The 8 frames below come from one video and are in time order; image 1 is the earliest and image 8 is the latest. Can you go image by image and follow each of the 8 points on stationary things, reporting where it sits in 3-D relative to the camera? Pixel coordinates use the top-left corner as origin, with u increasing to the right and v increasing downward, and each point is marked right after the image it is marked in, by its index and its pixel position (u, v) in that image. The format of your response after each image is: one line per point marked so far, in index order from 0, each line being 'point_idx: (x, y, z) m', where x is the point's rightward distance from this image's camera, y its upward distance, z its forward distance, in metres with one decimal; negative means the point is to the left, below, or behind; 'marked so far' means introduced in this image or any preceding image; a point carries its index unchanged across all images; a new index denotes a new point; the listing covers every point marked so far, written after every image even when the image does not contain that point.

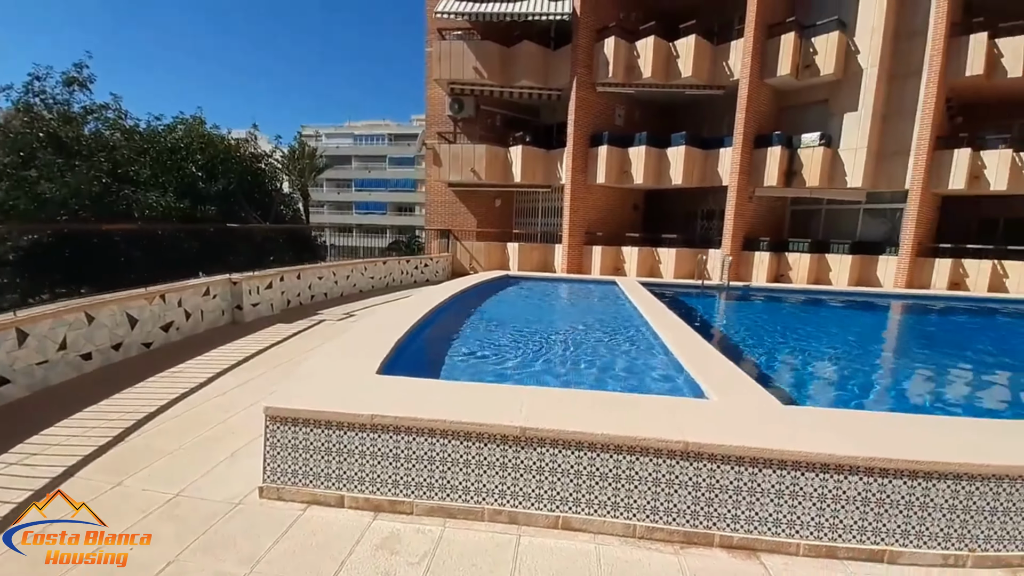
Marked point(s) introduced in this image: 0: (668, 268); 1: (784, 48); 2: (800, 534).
0: (+4.9, +0.6, +12.9) m
1: (+8.1, +7.1, +12.1) m
2: (+1.6, -1.4, +2.2) m
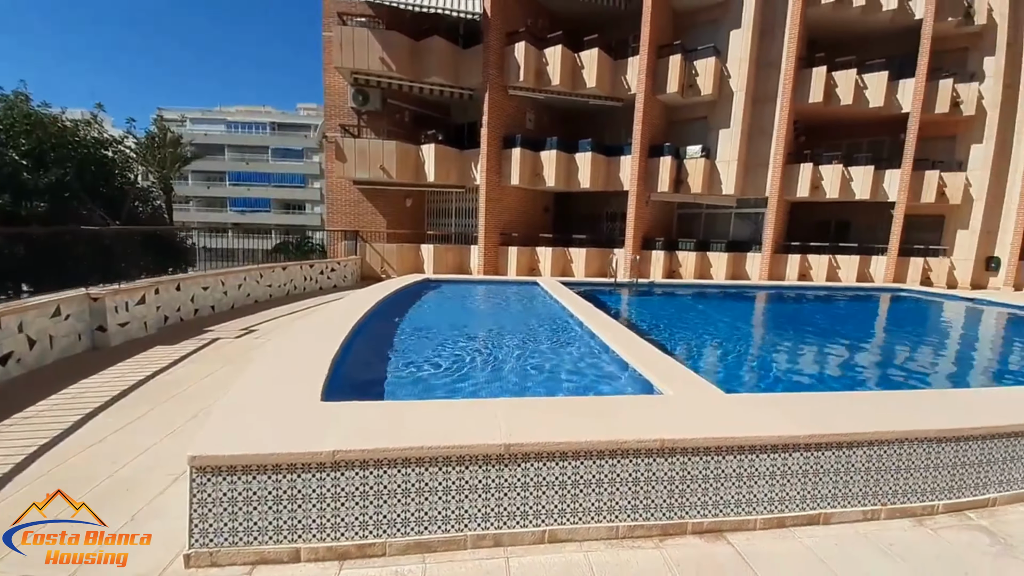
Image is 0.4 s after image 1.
0: (+2.2, +0.7, +13.6) m
1: (+5.3, +7.2, +13.5) m
2: (+1.5, -1.4, +2.5) m
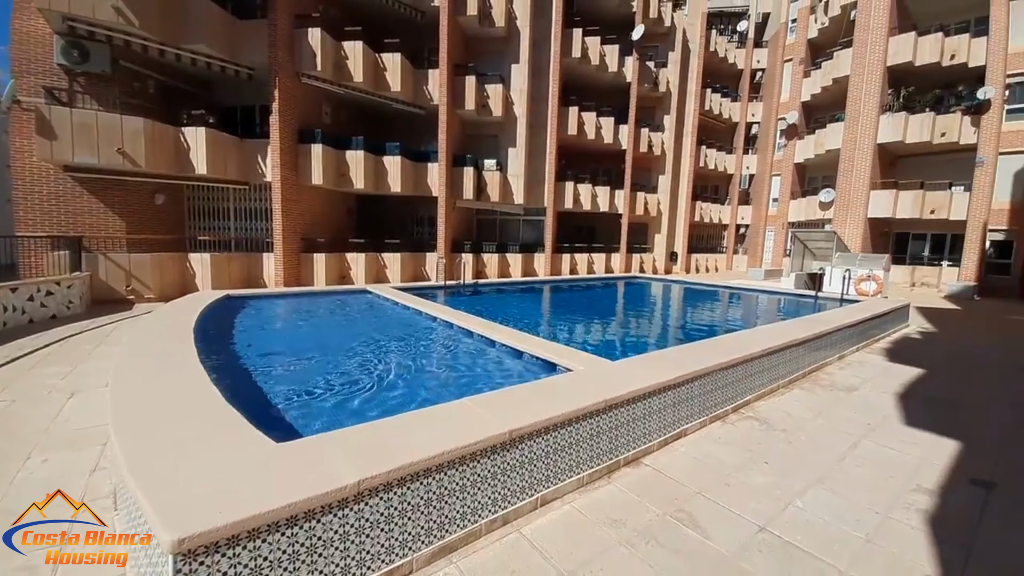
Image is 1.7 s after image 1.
0: (-3.8, +0.5, +13.4) m
1: (-1.6, +7.3, +14.8) m
2: (+1.2, -1.3, +3.5) m
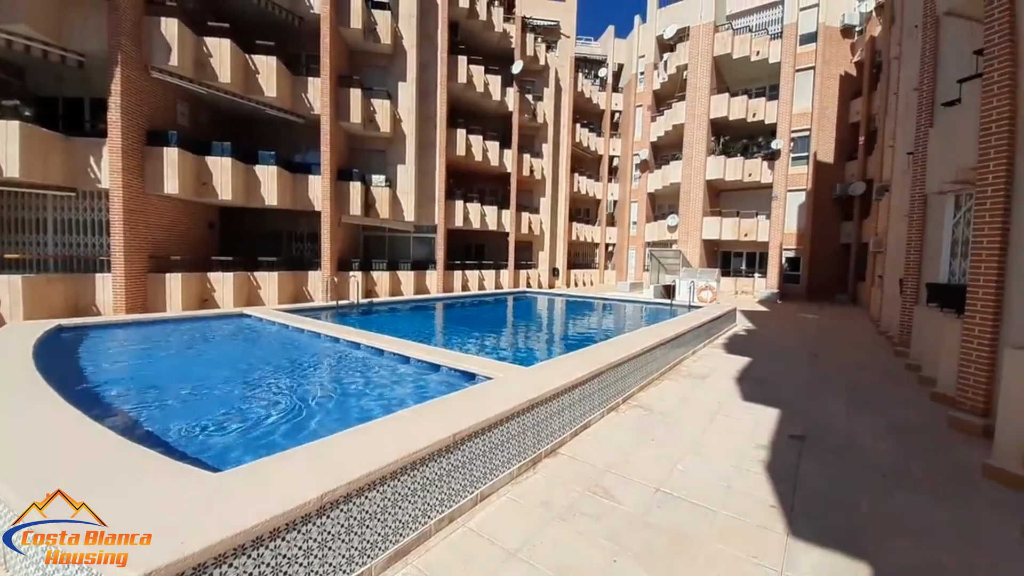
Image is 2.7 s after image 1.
0: (-7.1, -0.1, +12.2) m
1: (-5.6, +6.6, +14.4) m
2: (+0.5, -1.4, +3.9) m
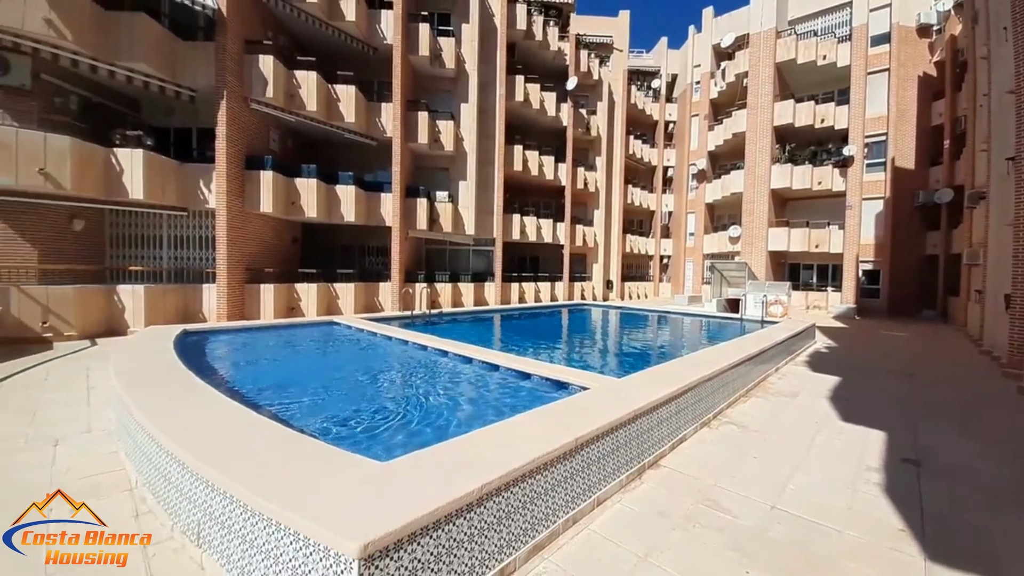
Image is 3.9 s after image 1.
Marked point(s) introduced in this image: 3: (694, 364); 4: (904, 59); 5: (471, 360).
0: (-5.2, -0.5, +13.1) m
1: (-3.4, +6.2, +15.3) m
2: (+1.5, -1.5, +4.0) m
3: (+2.4, -1.0, +5.5) m
4: (+17.7, +10.4, +18.4) m
5: (-0.6, -1.1, +6.3) m
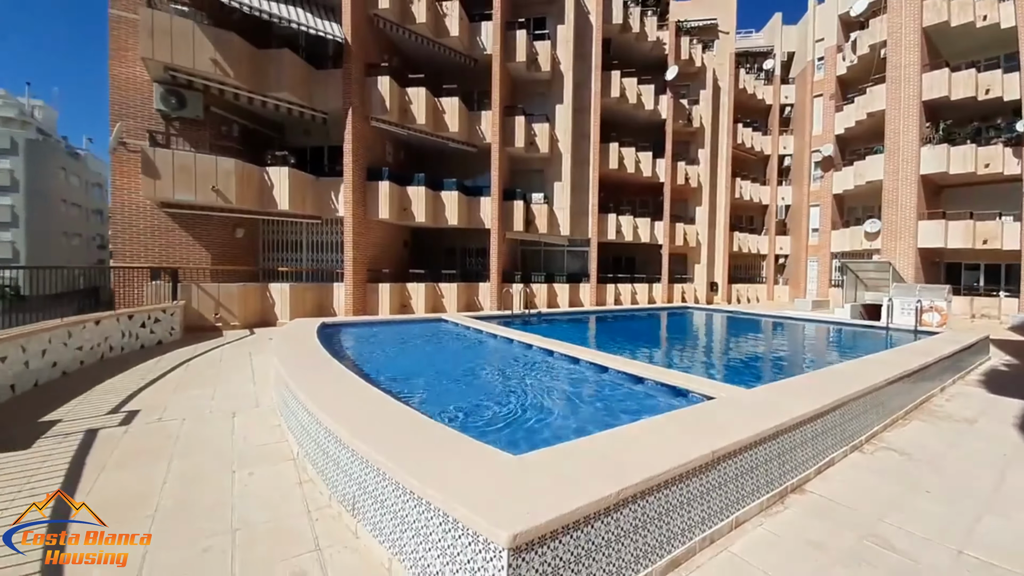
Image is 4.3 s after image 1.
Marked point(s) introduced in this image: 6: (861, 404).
0: (-2.0, -0.4, +13.8) m
1: (+0.2, +6.2, +15.6) m
2: (+2.5, -1.5, +3.5) m
3: (+3.8, -1.0, +4.8) m
4: (+21.6, +10.2, +14.1) m
5: (+1.0, -1.1, +6.3) m
6: (+3.7, -1.2, +4.3) m
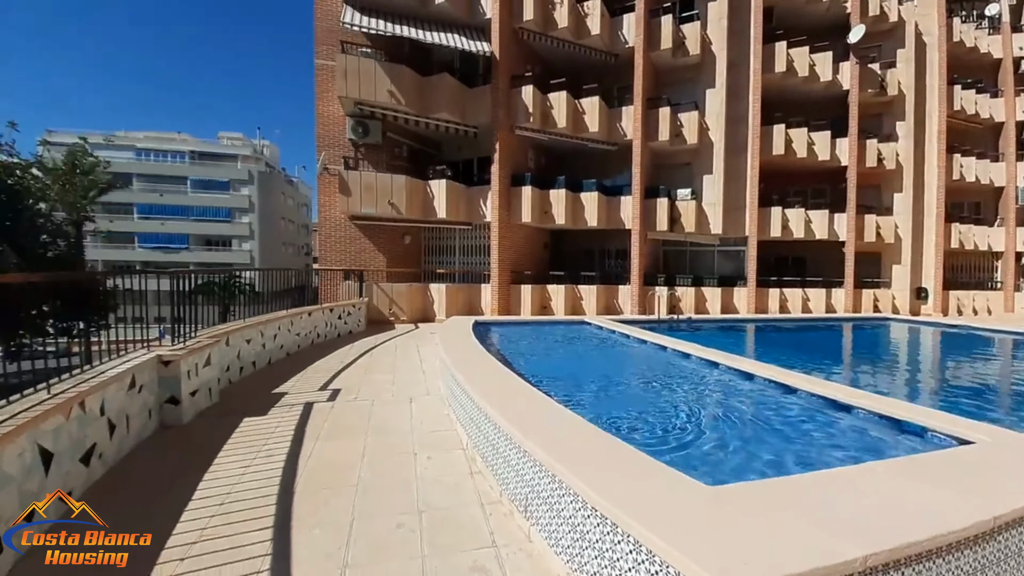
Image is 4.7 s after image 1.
0: (+2.6, -0.5, +13.6) m
1: (+5.4, +6.1, +14.6) m
2: (+3.7, -1.6, +2.4) m
3: (+5.4, -1.1, +3.2) m
4: (+25.3, +9.8, +6.6) m
5: (+3.1, -1.2, +5.5) m
6: (+5.1, -1.3, +2.8) m
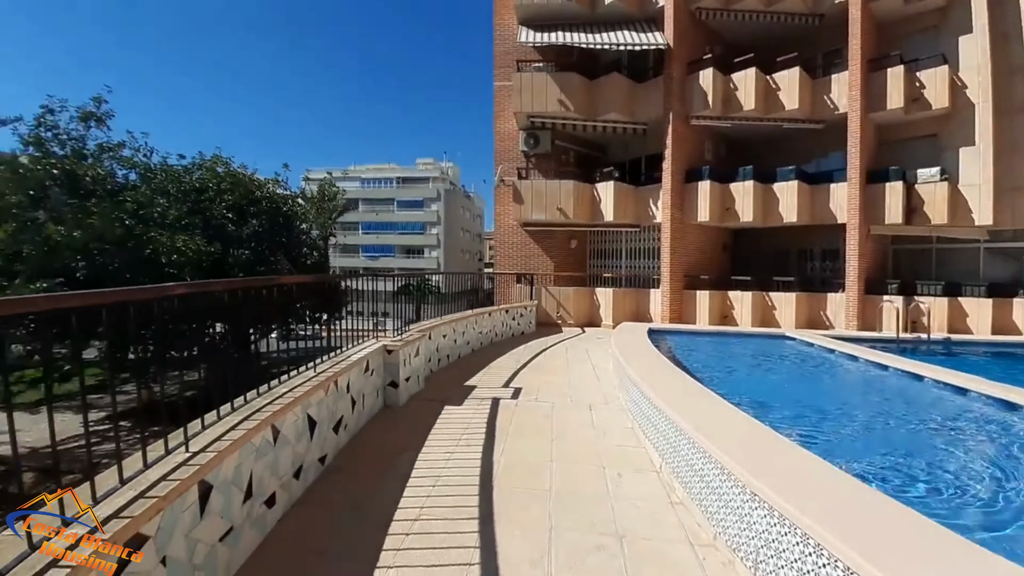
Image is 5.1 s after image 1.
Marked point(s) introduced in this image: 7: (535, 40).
0: (+7.7, -0.7, +11.4) m
1: (+10.7, +5.8, +11.4) m
2: (+4.6, -1.7, +0.6) m
3: (+6.4, -1.2, +0.8) m
4: (+26.4, +9.4, -3.3) m
5: (+5.1, -1.3, +3.7) m
6: (+5.9, -1.4, +0.5) m
7: (+0.7, +7.2, +11.9) m
